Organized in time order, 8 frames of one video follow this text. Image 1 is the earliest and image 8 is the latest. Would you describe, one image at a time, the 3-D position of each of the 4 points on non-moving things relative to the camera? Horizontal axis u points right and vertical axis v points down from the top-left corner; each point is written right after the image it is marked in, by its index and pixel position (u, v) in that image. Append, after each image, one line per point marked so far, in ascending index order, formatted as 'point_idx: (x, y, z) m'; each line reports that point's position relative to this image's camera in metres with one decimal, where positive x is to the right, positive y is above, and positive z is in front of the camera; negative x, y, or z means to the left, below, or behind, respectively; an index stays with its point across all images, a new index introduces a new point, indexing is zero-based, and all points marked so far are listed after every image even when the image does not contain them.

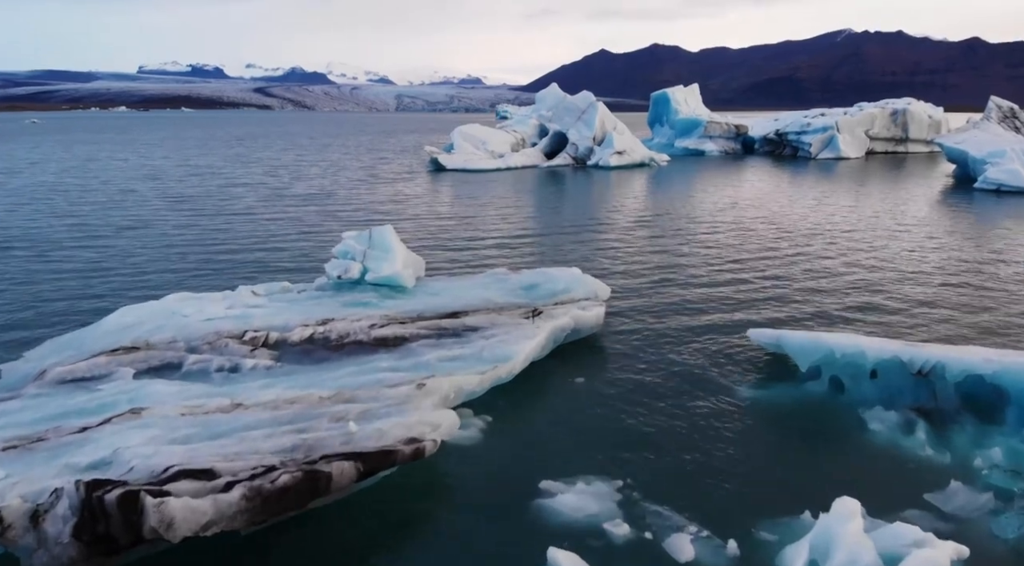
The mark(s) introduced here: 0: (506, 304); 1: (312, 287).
0: (-0.1, -0.5, +18.5) m
1: (-5.0, -0.1, +19.3) m
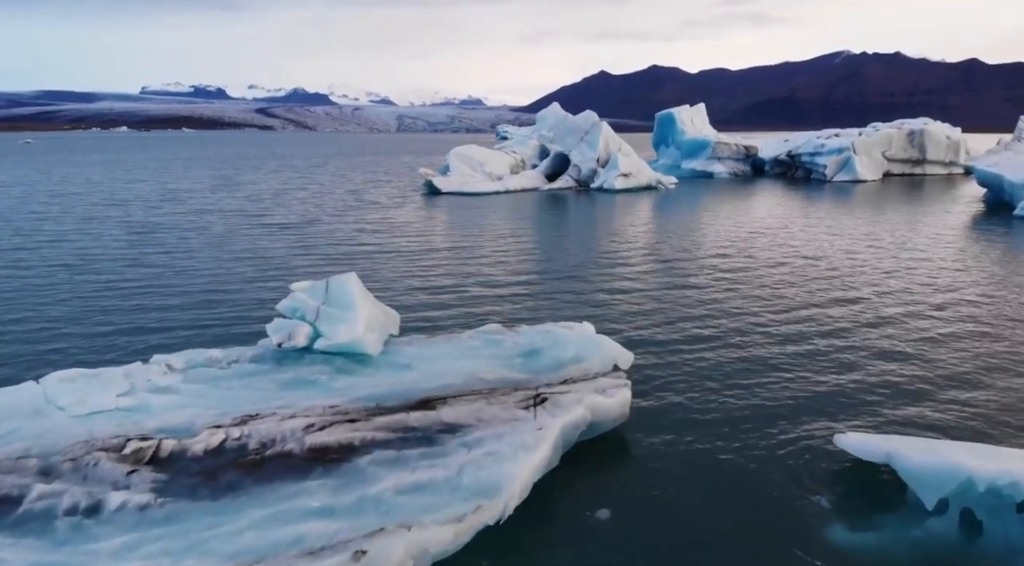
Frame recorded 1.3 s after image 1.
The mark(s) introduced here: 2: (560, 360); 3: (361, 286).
0: (-0.2, -1.8, +14.0) m
1: (-5.1, -1.4, +14.9) m
2: (+0.9, -1.5, +15.2) m
3: (-3.2, -0.1, +16.3) m
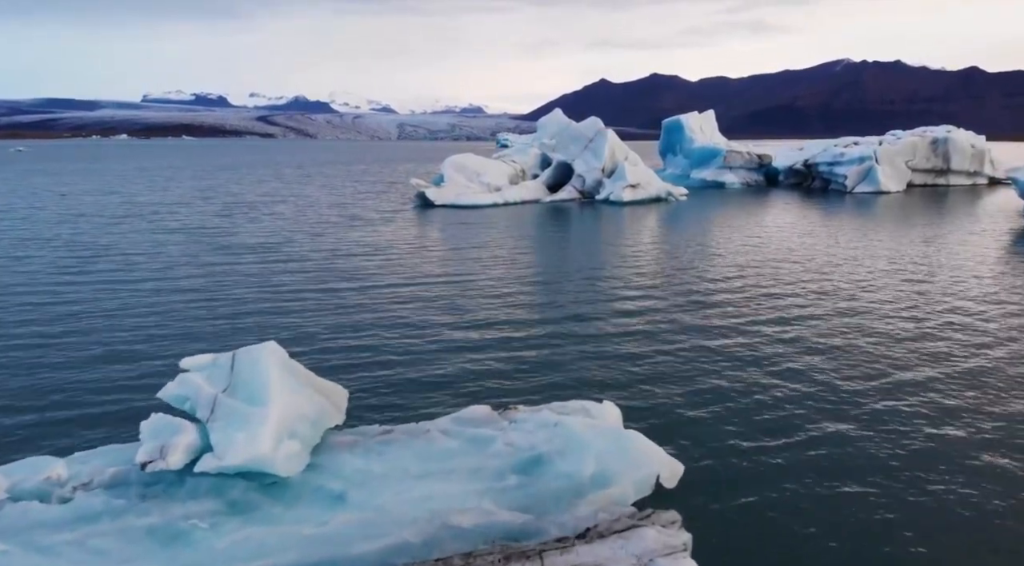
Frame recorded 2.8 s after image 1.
0: (-0.4, -2.9, +8.9) m
1: (-5.2, -2.5, +9.8) m
2: (+0.8, -2.6, +10.1) m
3: (-3.4, -1.2, +11.2) m
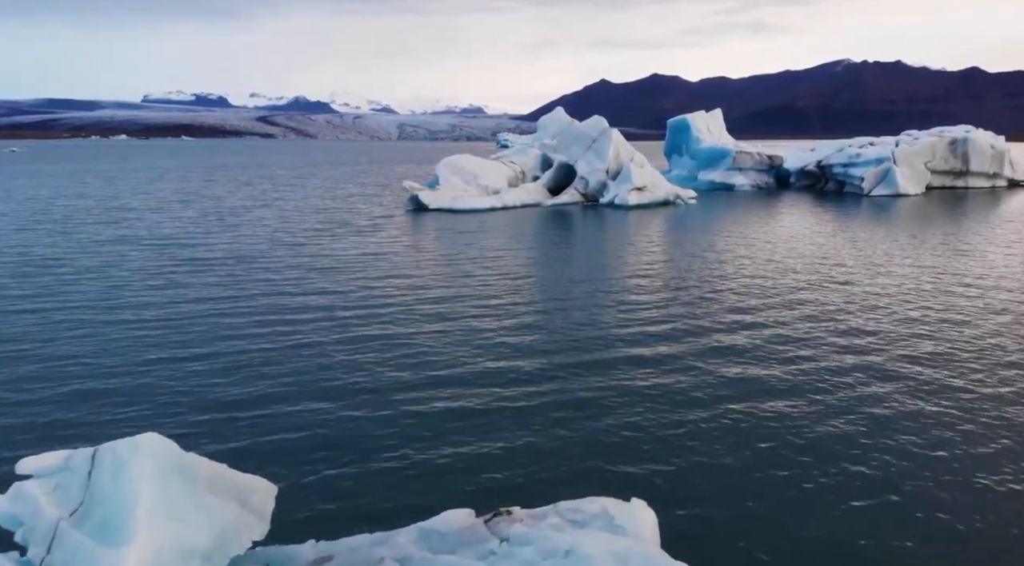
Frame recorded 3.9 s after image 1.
0: (-0.5, -3.6, +5.3) m
1: (-5.3, -3.2, +6.2) m
2: (+0.7, -3.3, +6.5) m
3: (-3.4, -1.8, +7.6) m
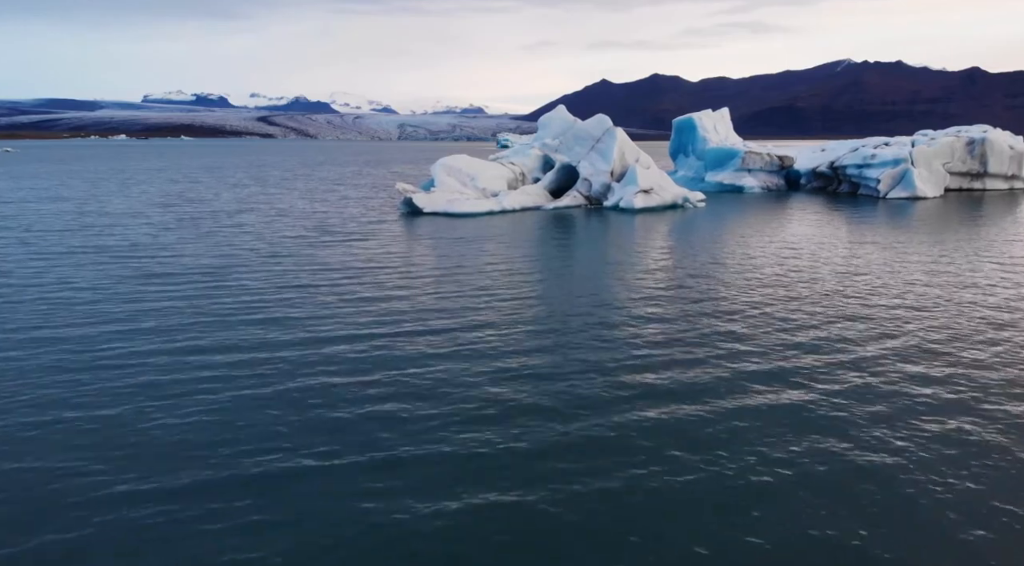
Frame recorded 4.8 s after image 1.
0: (-0.5, -4.1, +2.2) m
1: (-5.4, -3.7, +3.1) m
2: (+0.6, -3.8, +3.4) m
3: (-3.5, -2.4, +4.5) m
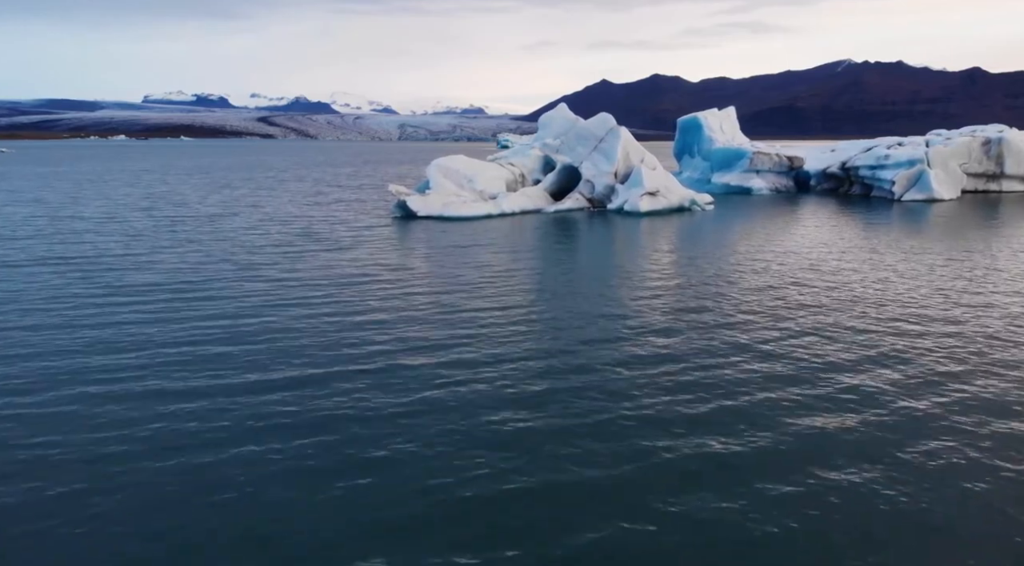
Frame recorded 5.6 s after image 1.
0: (-0.6, -4.6, -0.4) m
1: (-5.4, -4.2, +0.5) m
2: (+0.6, -4.3, +0.8) m
3: (-3.6, -2.8, +1.9) m
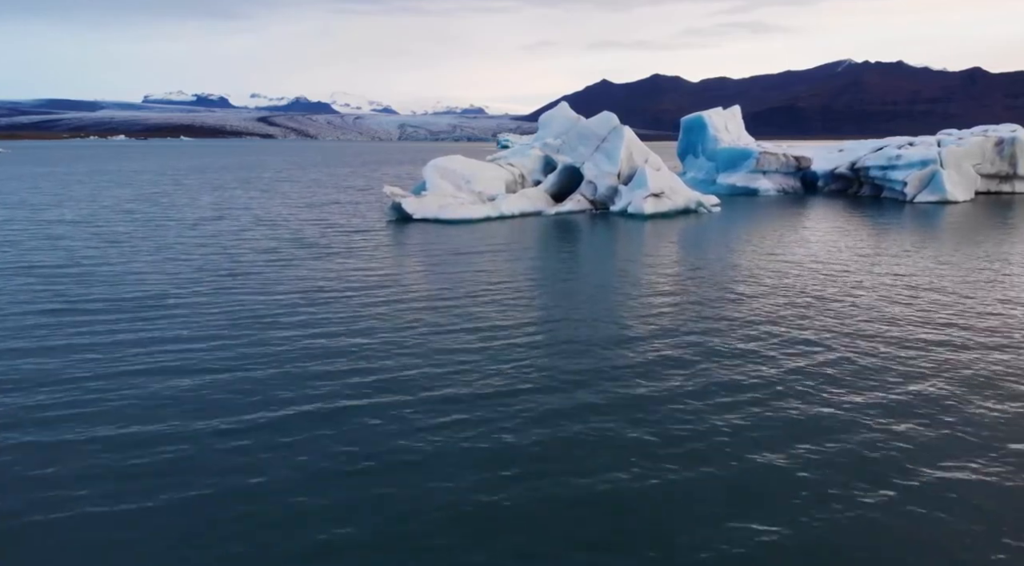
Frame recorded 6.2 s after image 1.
0: (-0.6, -4.9, -2.4) m
1: (-5.5, -4.5, -1.5) m
2: (+0.5, -4.6, -1.2) m
3: (-3.6, -3.2, -0.1) m
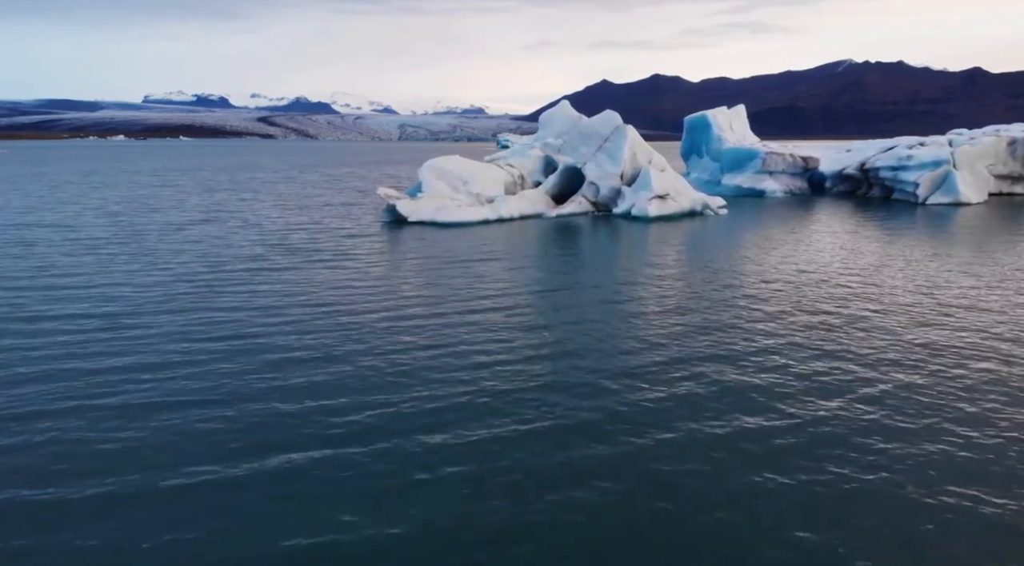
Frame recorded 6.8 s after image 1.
0: (-0.7, -5.3, -4.3) m
1: (-5.5, -4.9, -3.4) m
2: (+0.5, -4.9, -3.1) m
3: (-3.7, -3.5, -2.0) m
